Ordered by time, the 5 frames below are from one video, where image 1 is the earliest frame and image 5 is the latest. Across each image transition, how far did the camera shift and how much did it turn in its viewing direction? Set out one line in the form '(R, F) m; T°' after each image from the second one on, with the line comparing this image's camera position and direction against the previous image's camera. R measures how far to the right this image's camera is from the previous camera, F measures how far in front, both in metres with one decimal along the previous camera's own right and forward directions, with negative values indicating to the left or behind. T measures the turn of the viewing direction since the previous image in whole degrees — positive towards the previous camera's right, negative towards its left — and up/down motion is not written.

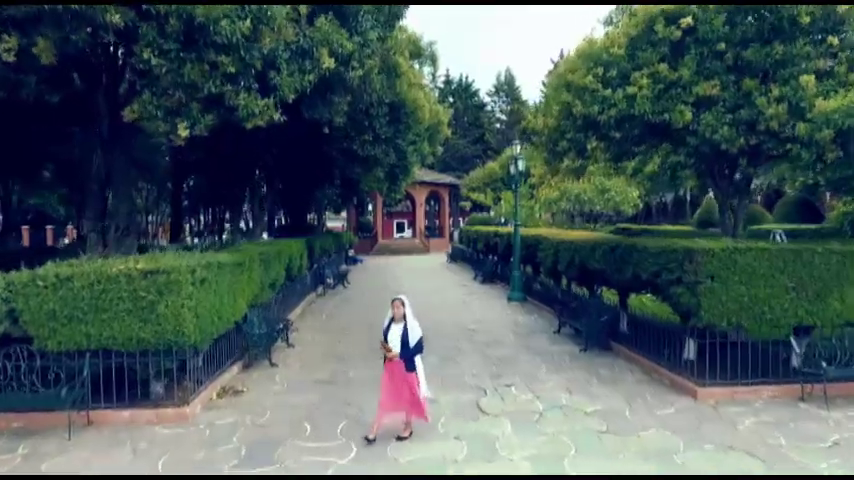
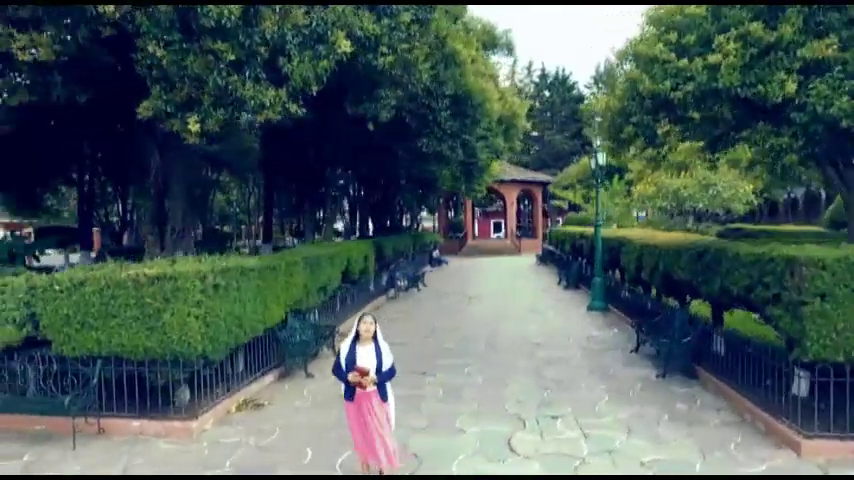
(+0.7, +1.1) m; -8°
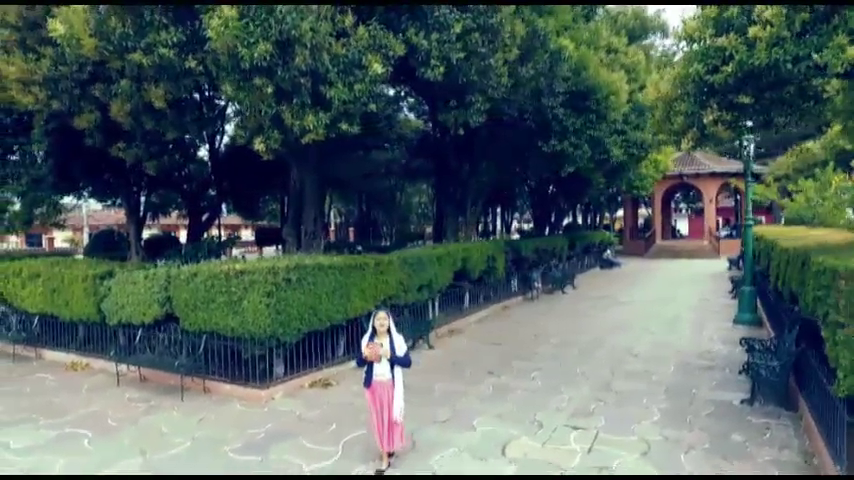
(+1.9, 0.0) m; -17°
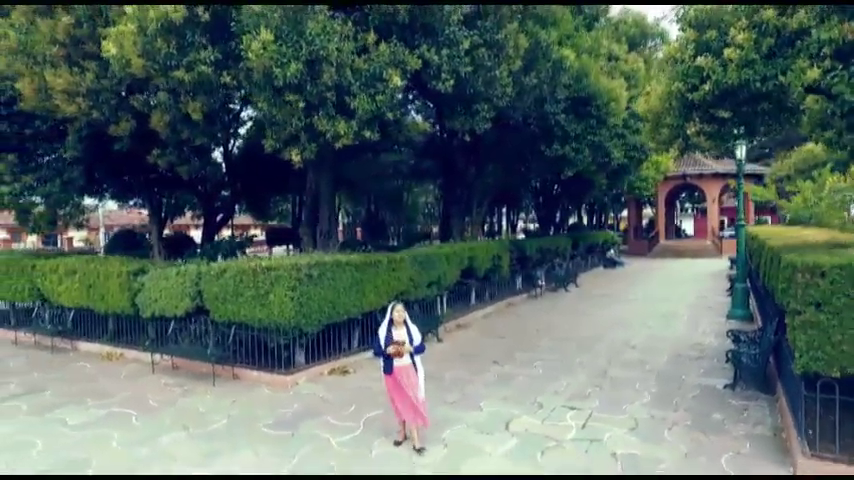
(-0.1, -0.8) m; 0°
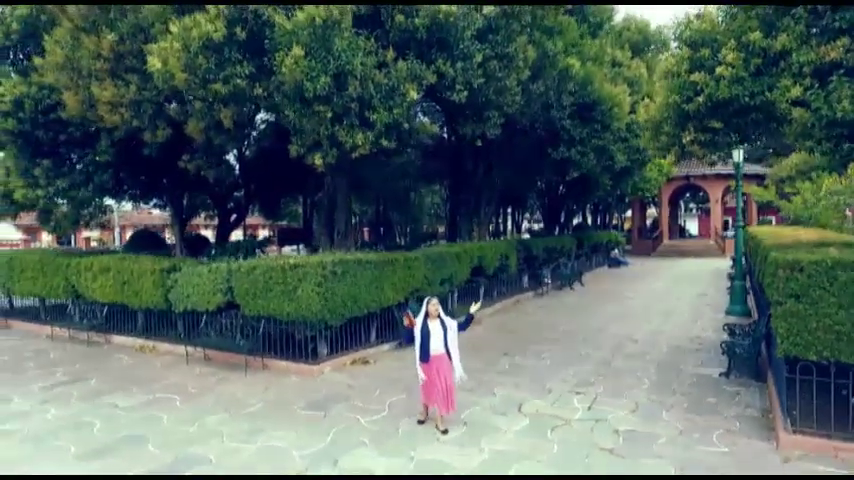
(-0.2, -0.7) m; 0°
